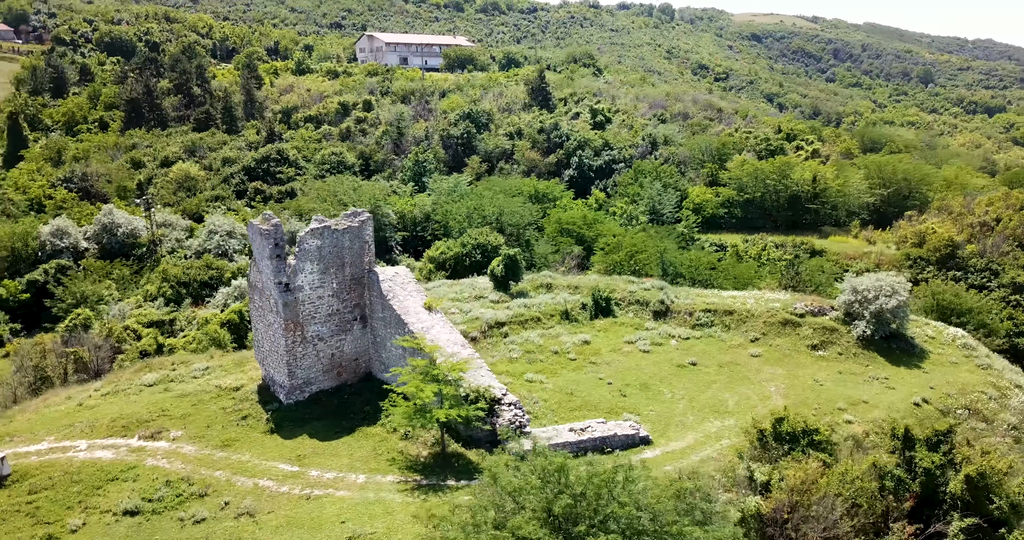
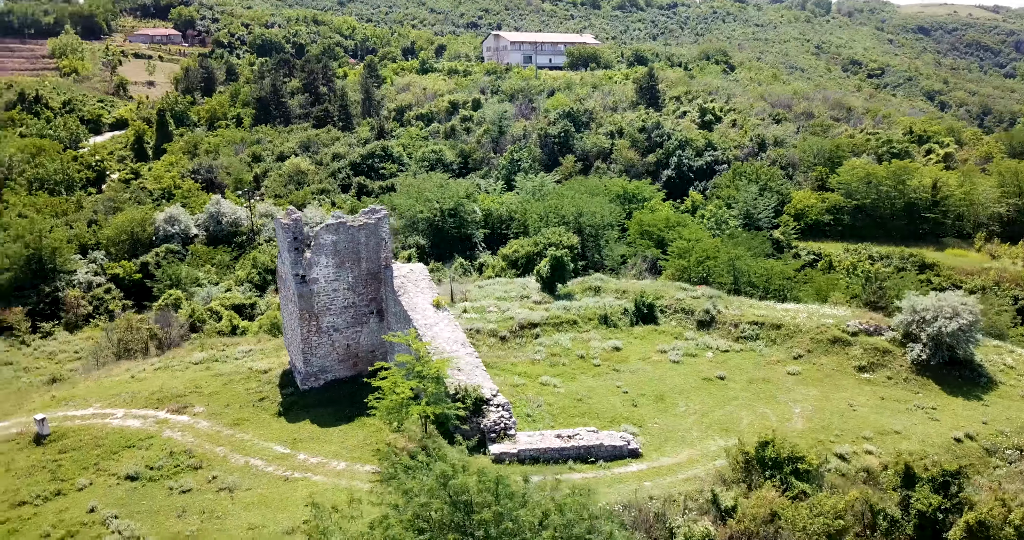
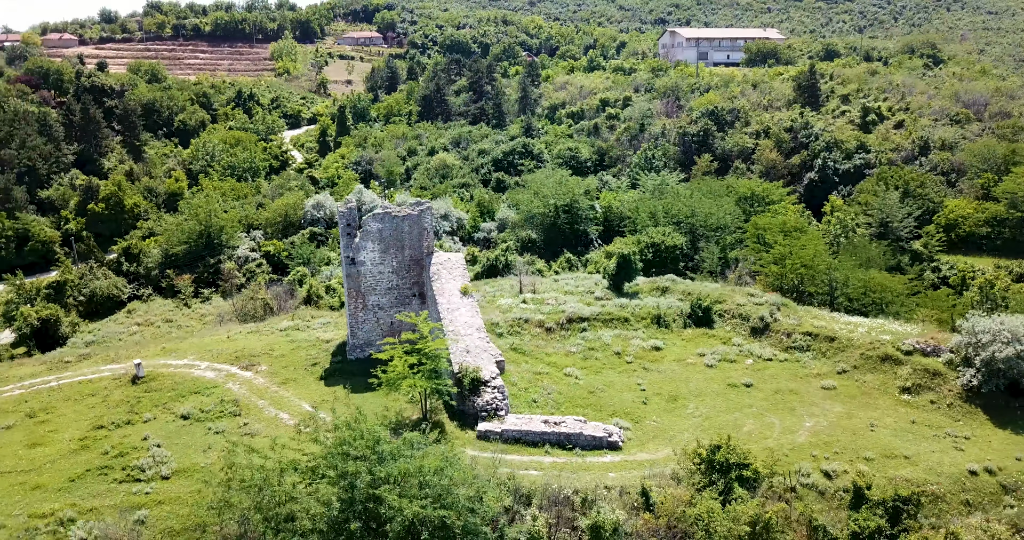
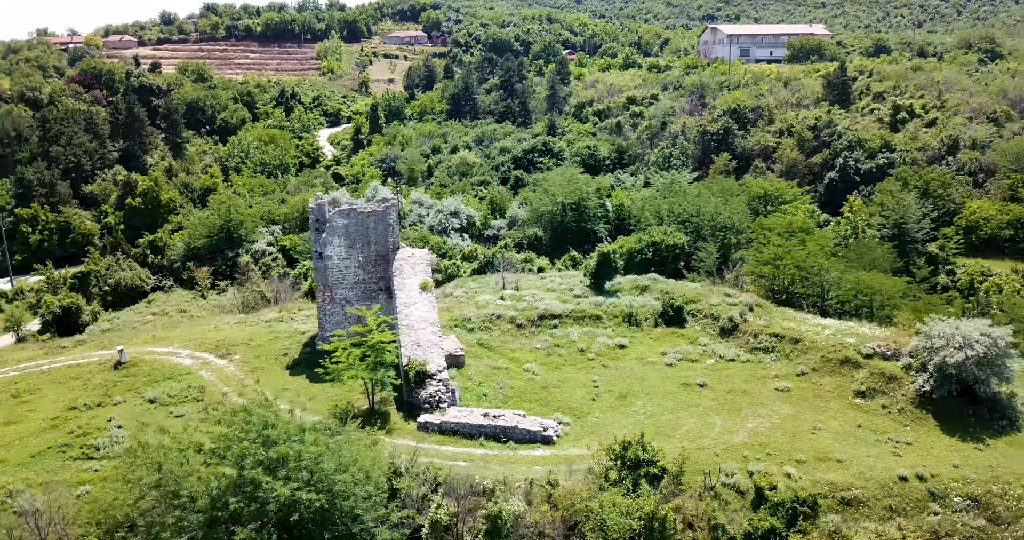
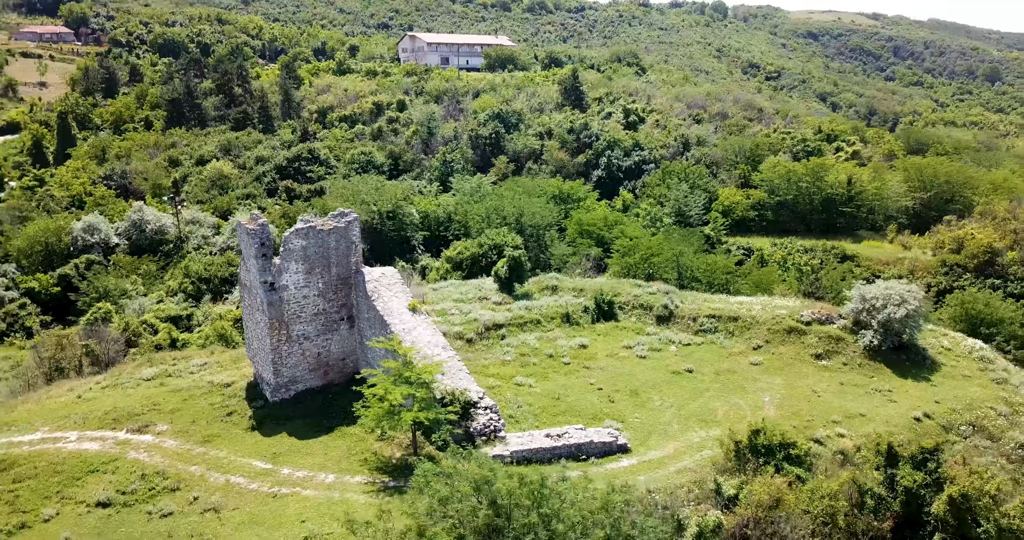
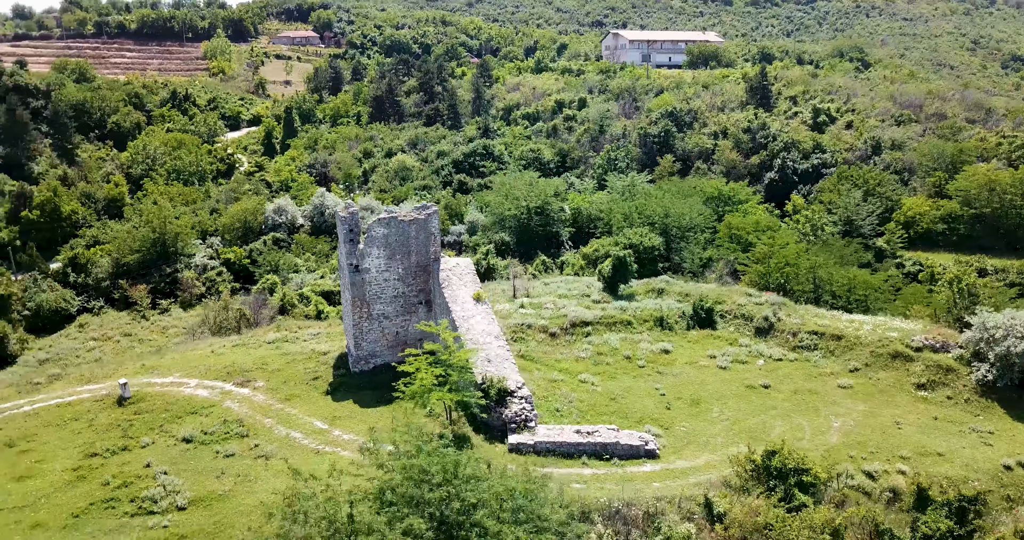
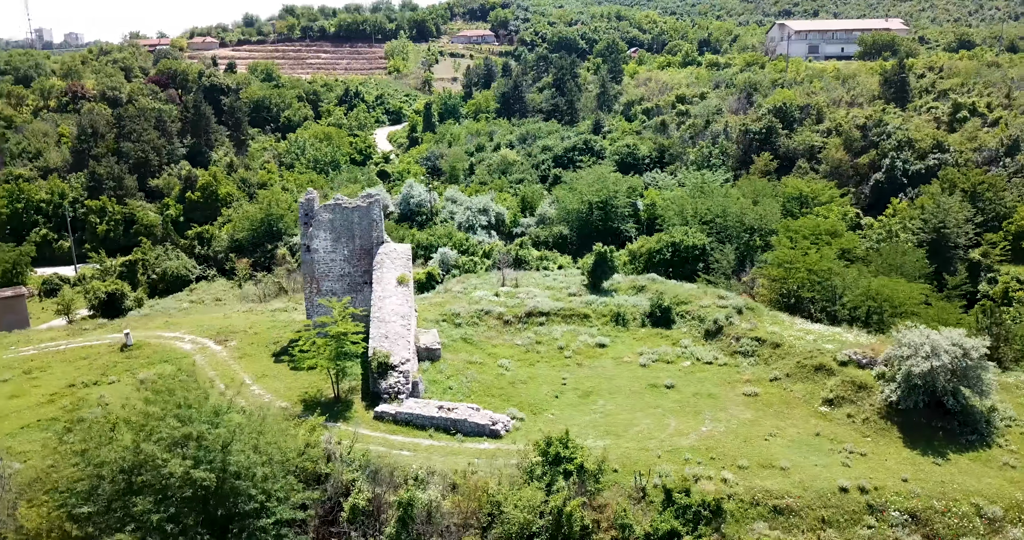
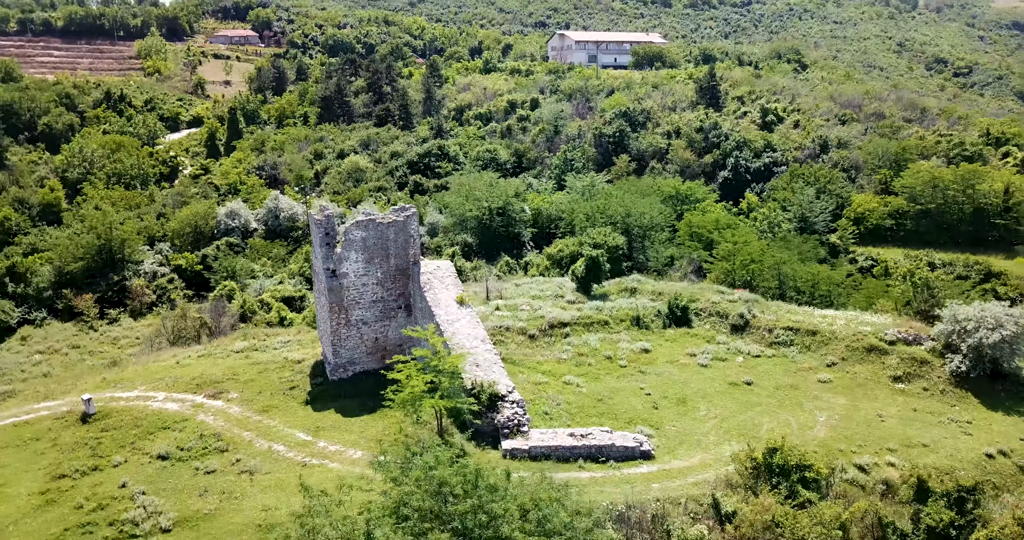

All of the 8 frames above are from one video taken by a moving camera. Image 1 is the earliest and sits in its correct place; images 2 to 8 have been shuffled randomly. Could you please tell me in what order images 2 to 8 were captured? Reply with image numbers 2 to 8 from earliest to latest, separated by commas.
5, 2, 8, 6, 3, 4, 7
